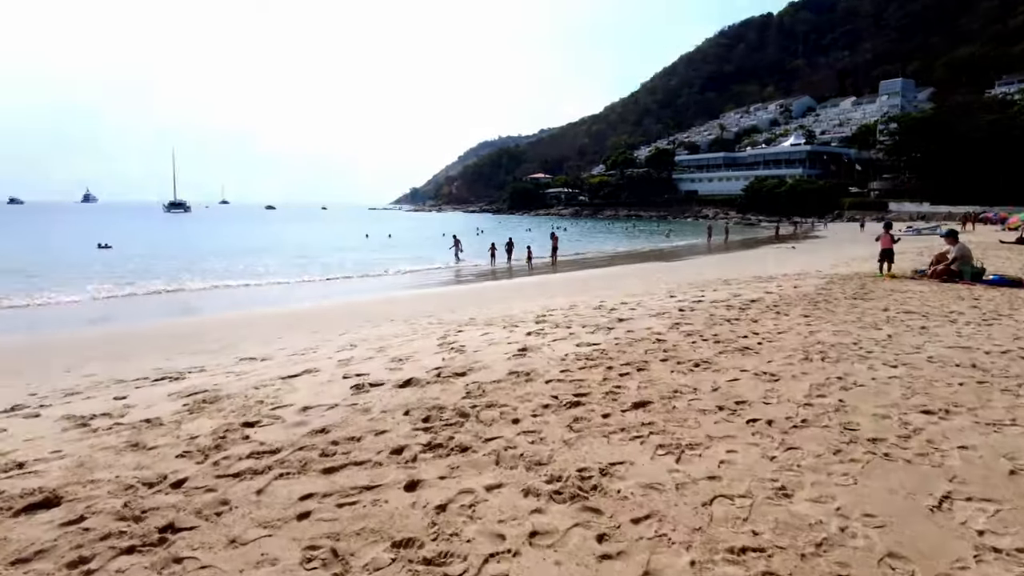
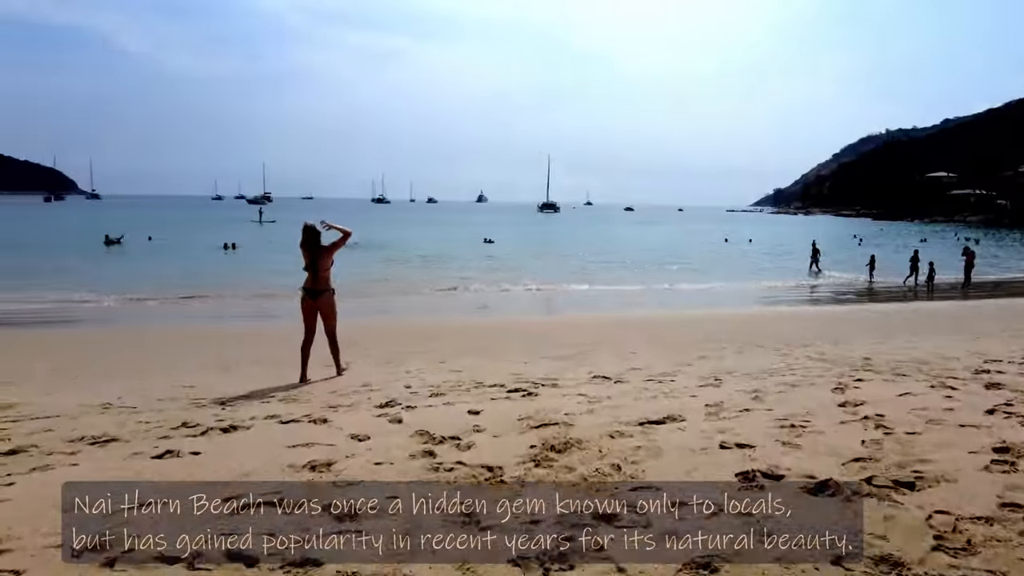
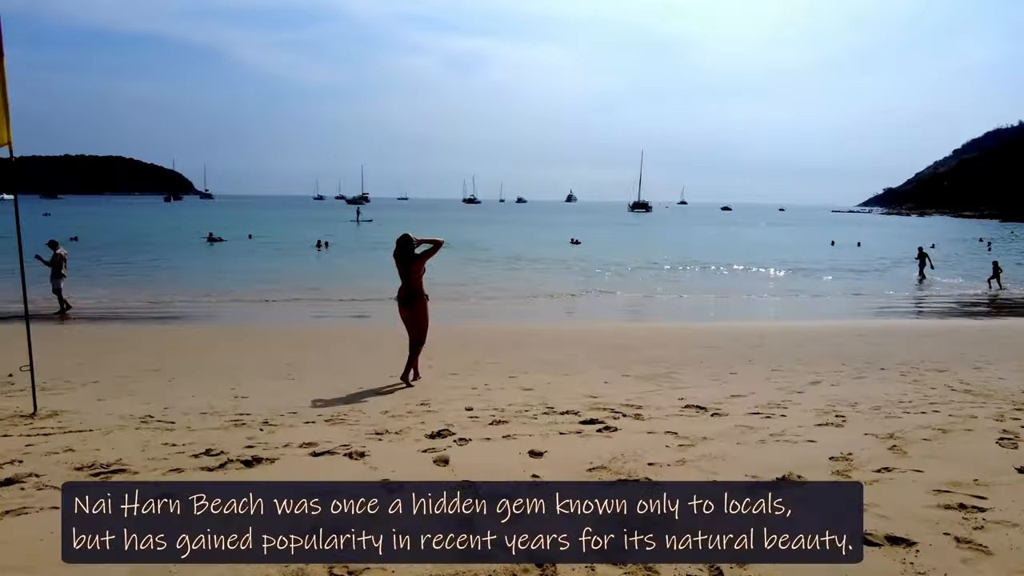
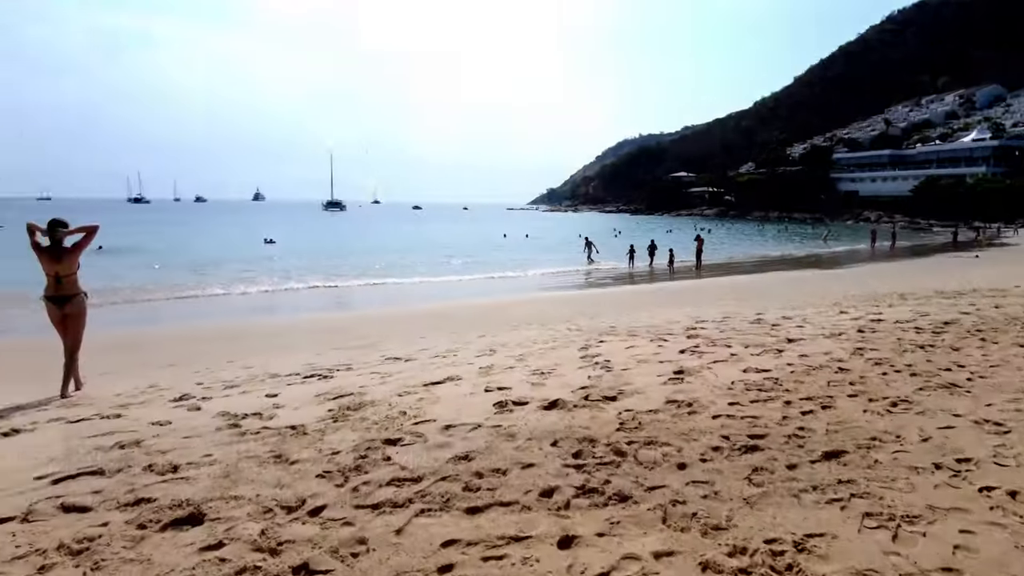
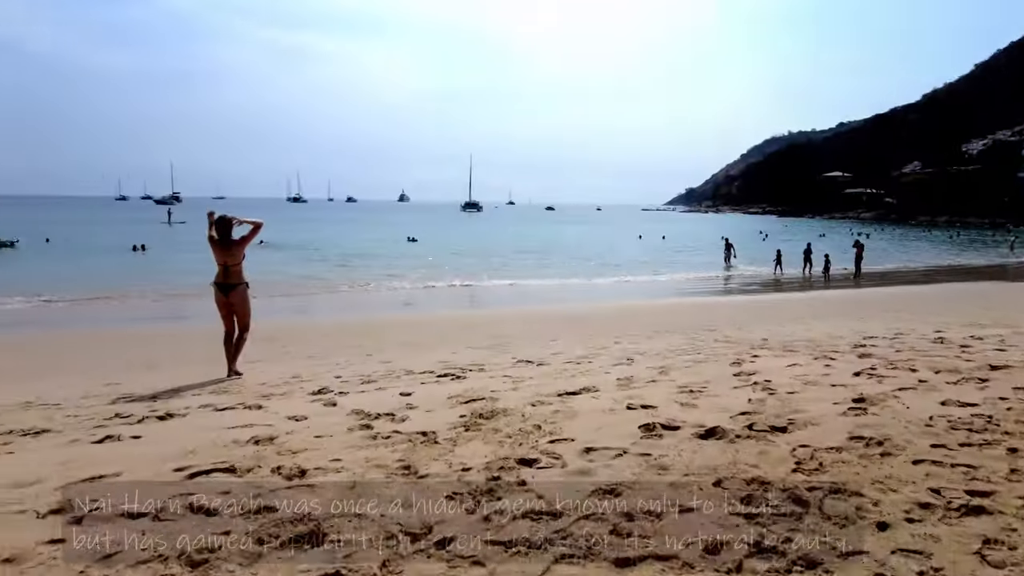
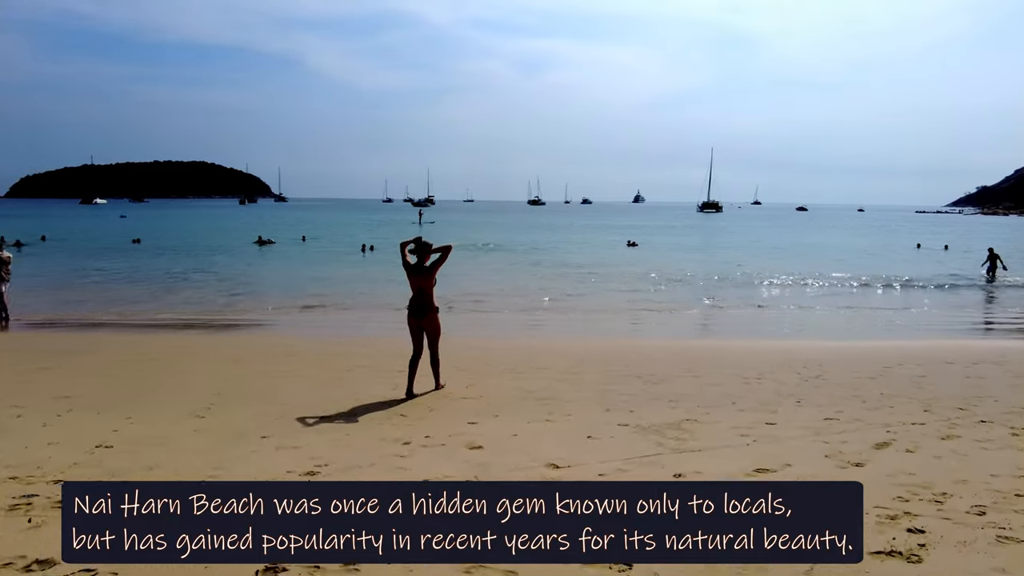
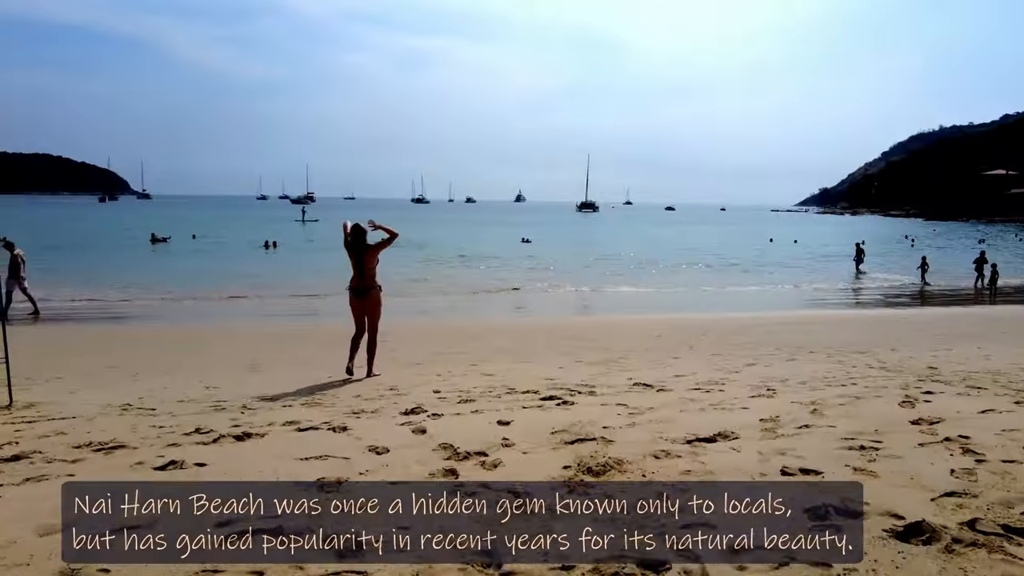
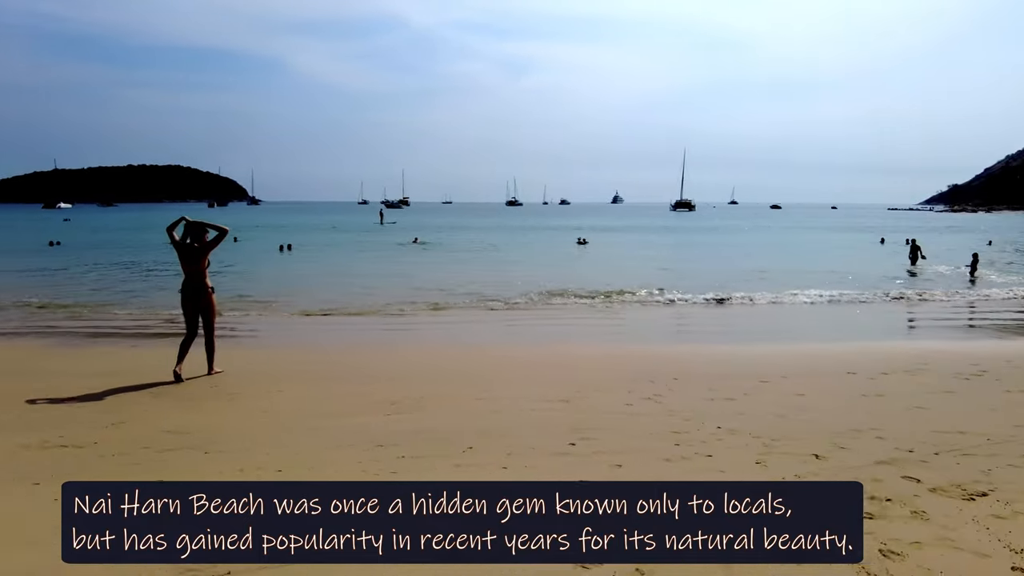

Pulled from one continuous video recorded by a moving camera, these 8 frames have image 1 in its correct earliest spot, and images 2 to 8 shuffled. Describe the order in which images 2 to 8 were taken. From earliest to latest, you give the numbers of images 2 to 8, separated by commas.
4, 5, 2, 7, 3, 6, 8
